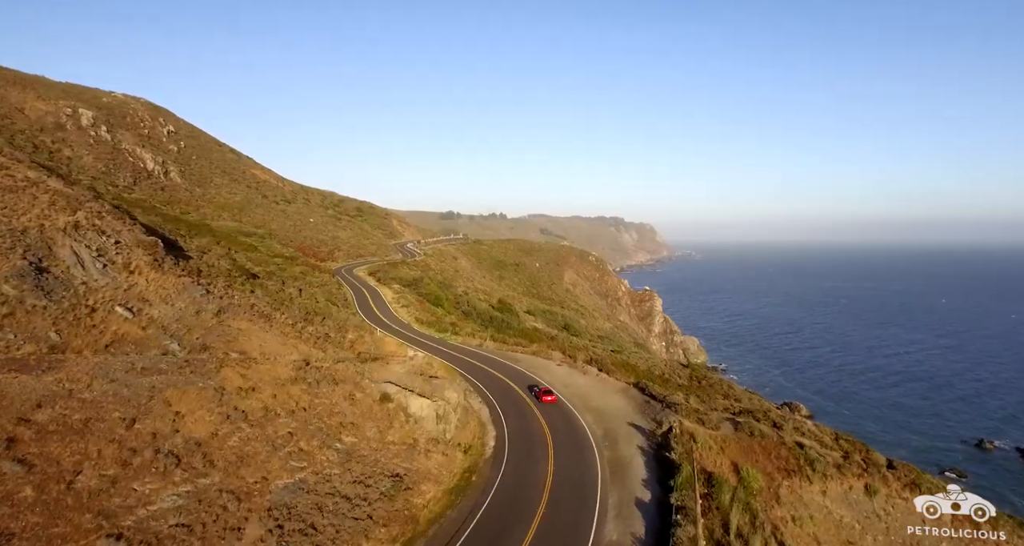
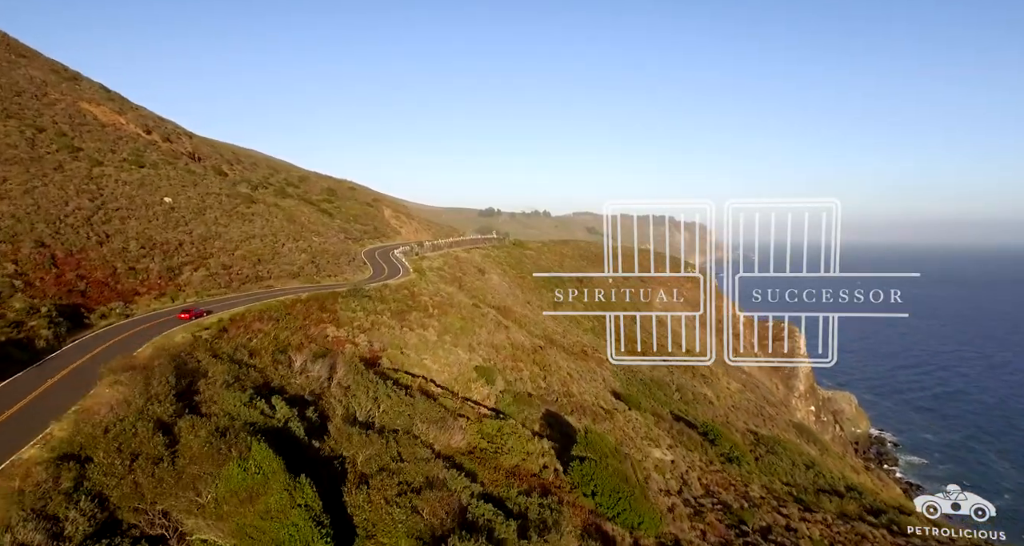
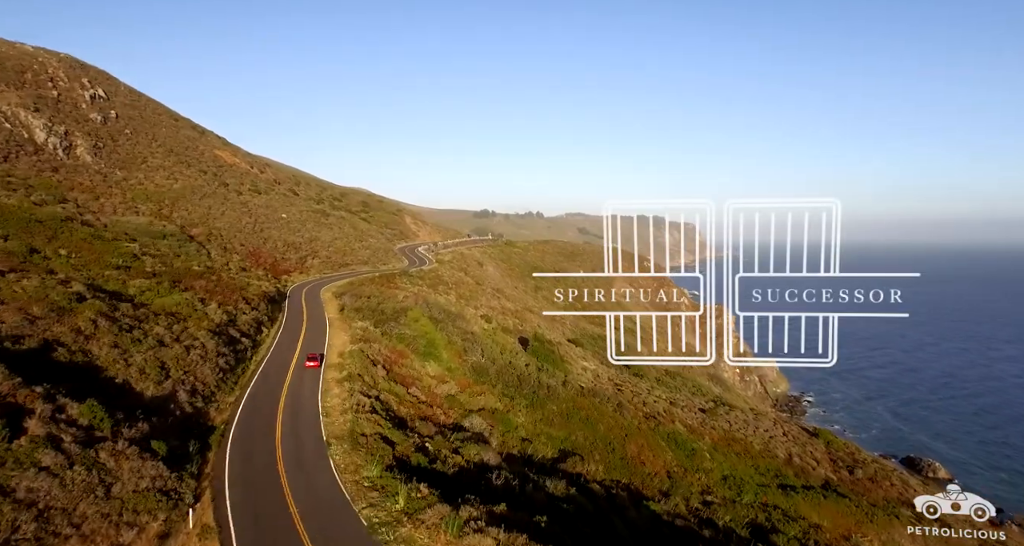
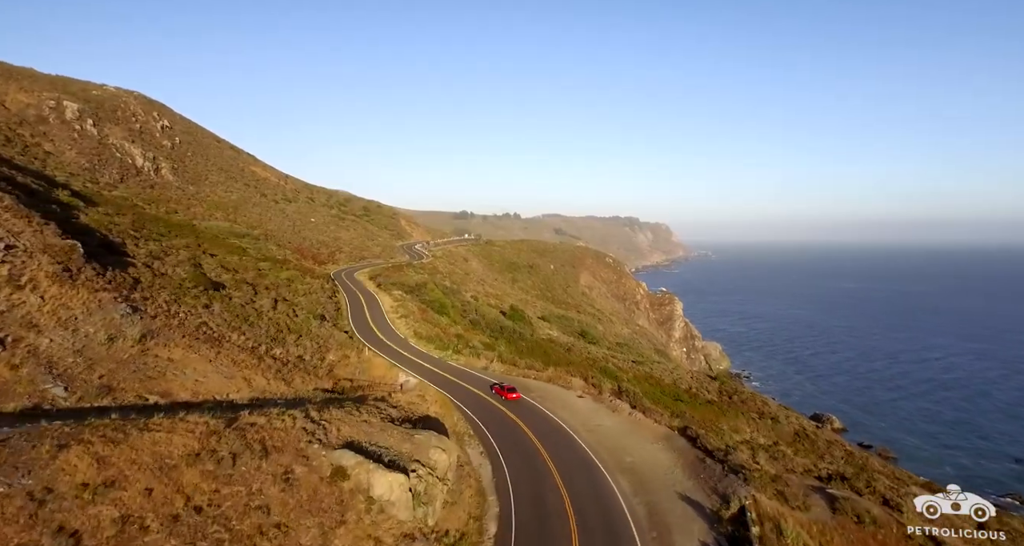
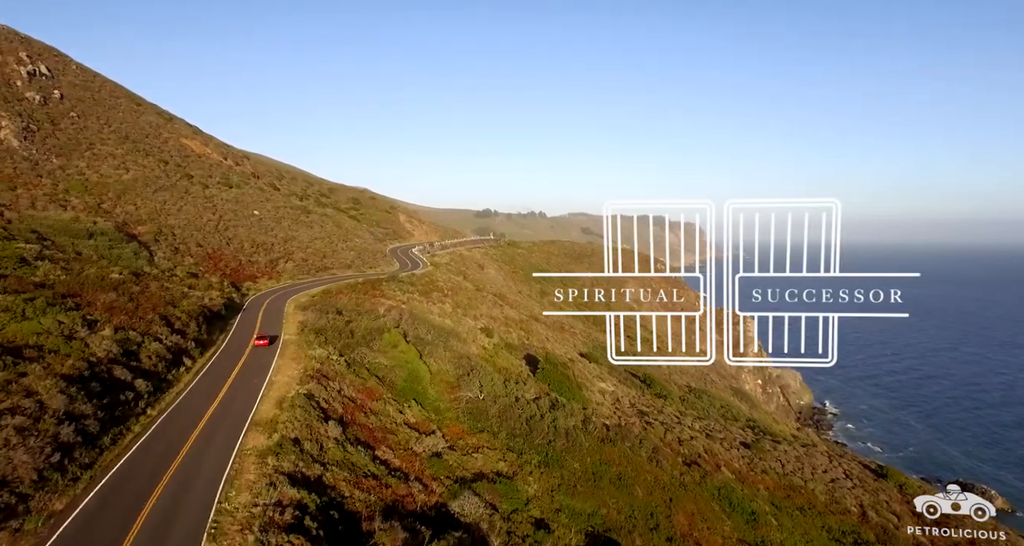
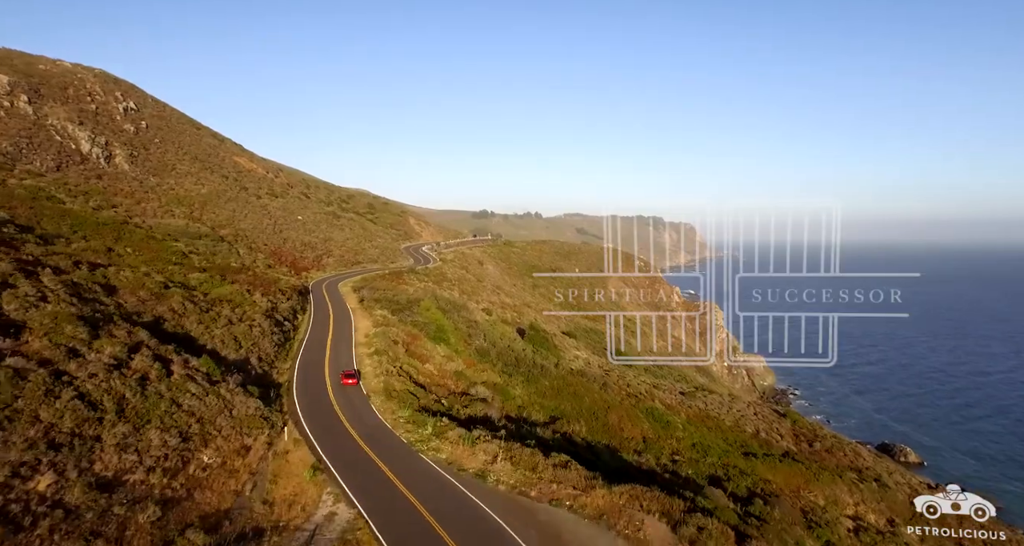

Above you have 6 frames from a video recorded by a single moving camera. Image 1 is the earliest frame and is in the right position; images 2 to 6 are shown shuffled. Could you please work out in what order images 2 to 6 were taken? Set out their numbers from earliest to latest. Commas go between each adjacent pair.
4, 6, 3, 5, 2
